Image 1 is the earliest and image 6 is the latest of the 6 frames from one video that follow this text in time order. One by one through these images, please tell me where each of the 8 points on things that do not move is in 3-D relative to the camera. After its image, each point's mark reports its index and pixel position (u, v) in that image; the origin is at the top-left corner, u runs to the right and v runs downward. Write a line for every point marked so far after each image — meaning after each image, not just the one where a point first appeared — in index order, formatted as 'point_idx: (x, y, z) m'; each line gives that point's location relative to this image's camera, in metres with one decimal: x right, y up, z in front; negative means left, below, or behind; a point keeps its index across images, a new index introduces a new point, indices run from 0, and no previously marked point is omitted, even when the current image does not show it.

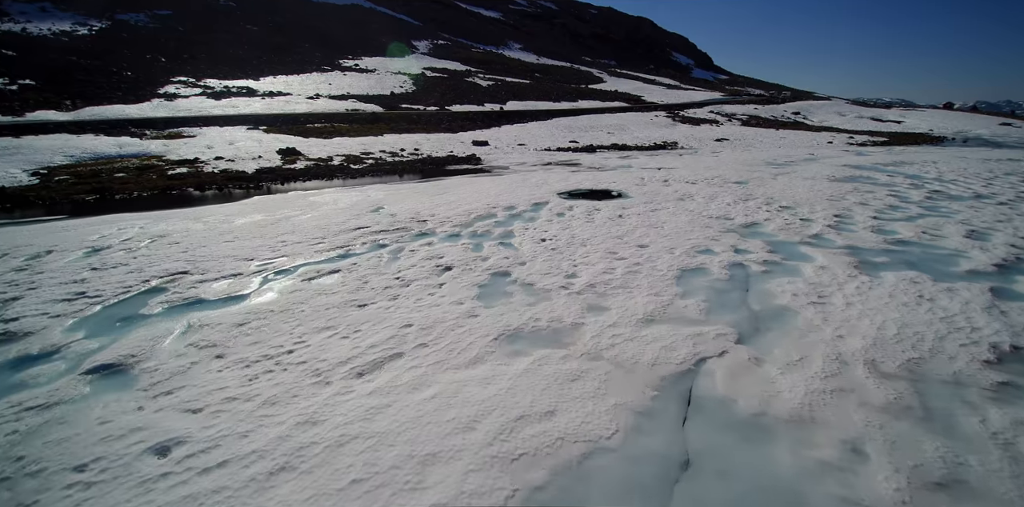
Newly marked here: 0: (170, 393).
0: (-3.2, -1.3, +3.8) m
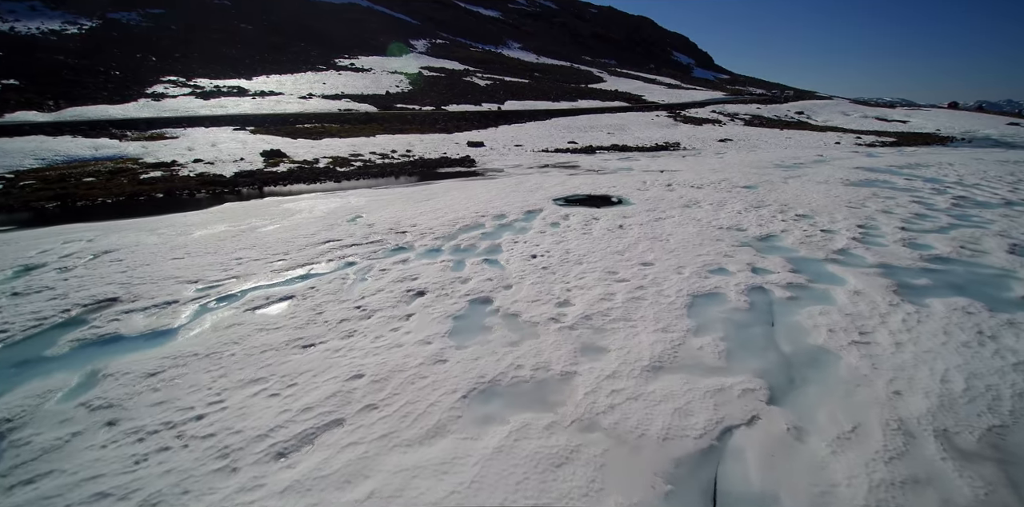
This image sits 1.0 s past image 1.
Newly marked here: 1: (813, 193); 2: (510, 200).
0: (-3.4, -1.6, +2.9) m
1: (+8.5, +1.7, +11.5) m
2: (-0.1, +1.4, +10.9) m
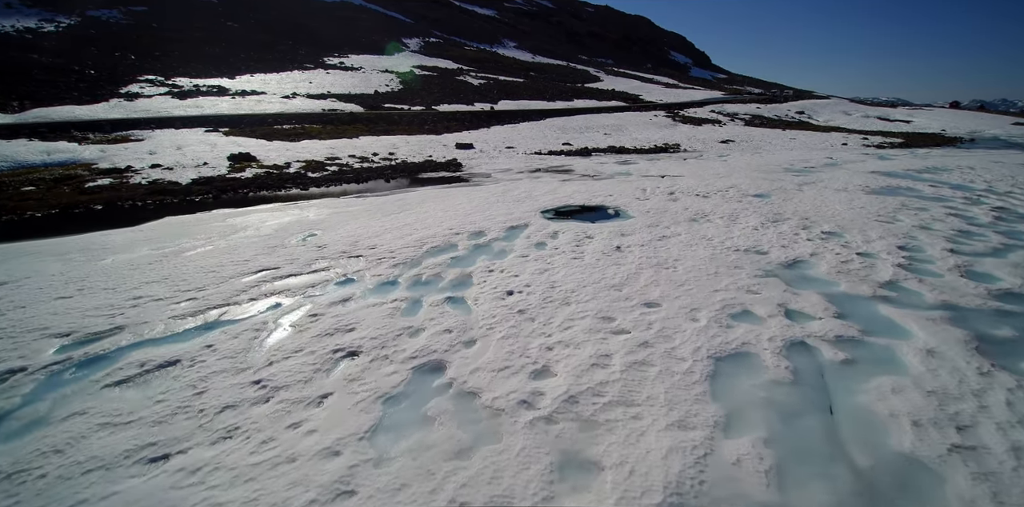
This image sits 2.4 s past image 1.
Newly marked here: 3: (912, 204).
0: (-3.8, -2.1, +1.5) m
1: (+8.0, +1.3, +10.2) m
2: (-0.5, +0.9, +9.5) m
3: (+9.8, +1.2, +9.9) m
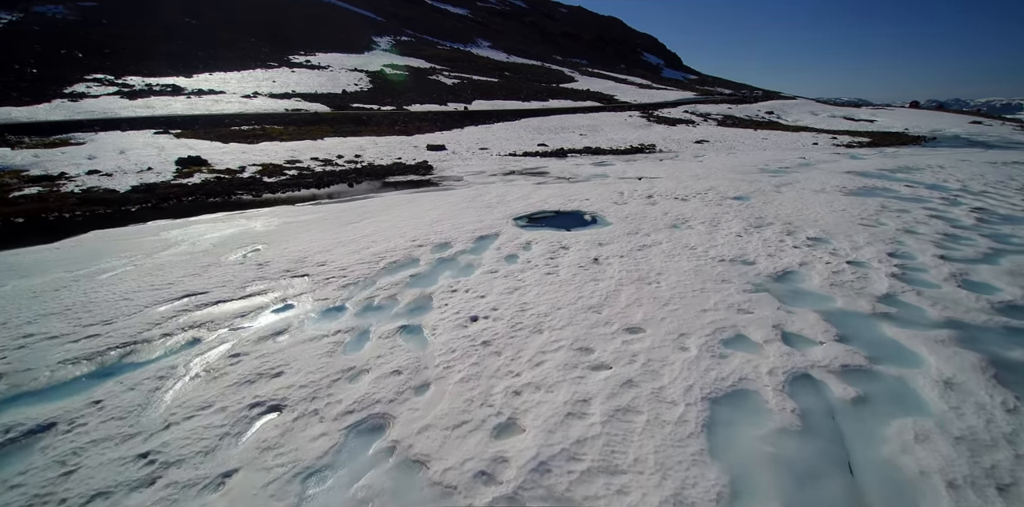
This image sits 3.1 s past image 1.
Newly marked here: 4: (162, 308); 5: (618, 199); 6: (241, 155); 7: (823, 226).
0: (-4.0, -2.4, +0.6) m
1: (+7.3, +1.2, +9.9) m
2: (-1.1, +0.7, +8.8) m
3: (+9.1, +1.1, +9.7) m
4: (-4.5, -0.7, +5.2) m
5: (+2.8, +1.5, +10.9) m
6: (-11.7, +4.2, +17.6) m
7: (+6.2, +0.5, +8.1) m
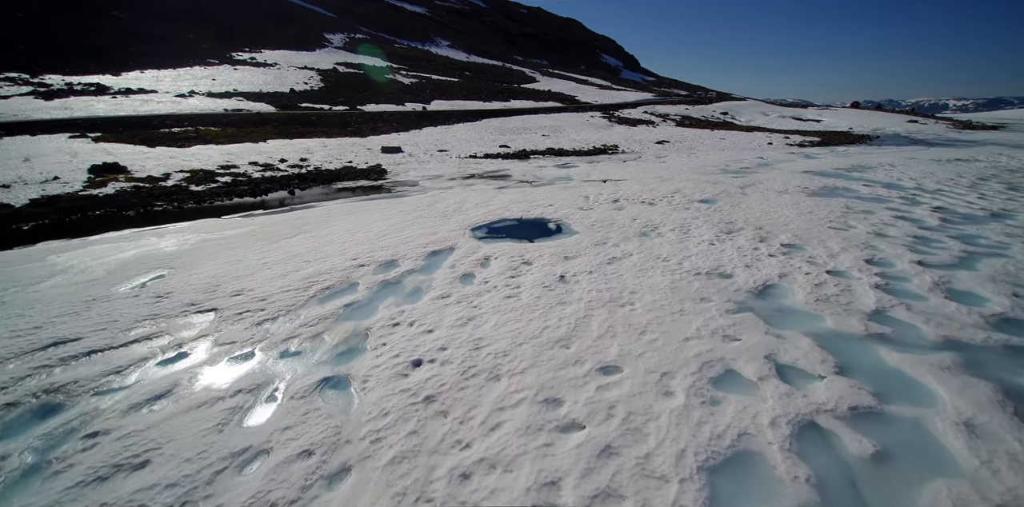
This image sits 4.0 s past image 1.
0: (-4.0, -2.8, -0.5) m
1: (+6.4, +1.1, +9.7) m
2: (-2.0, +0.4, +7.8) m
3: (+8.1, +1.1, +9.6) m
4: (-5.0, -1.1, +4.0) m
5: (+1.8, +1.3, +10.3) m
6: (-13.3, +3.6, +15.8) m
7: (+5.4, +0.4, +7.8) m
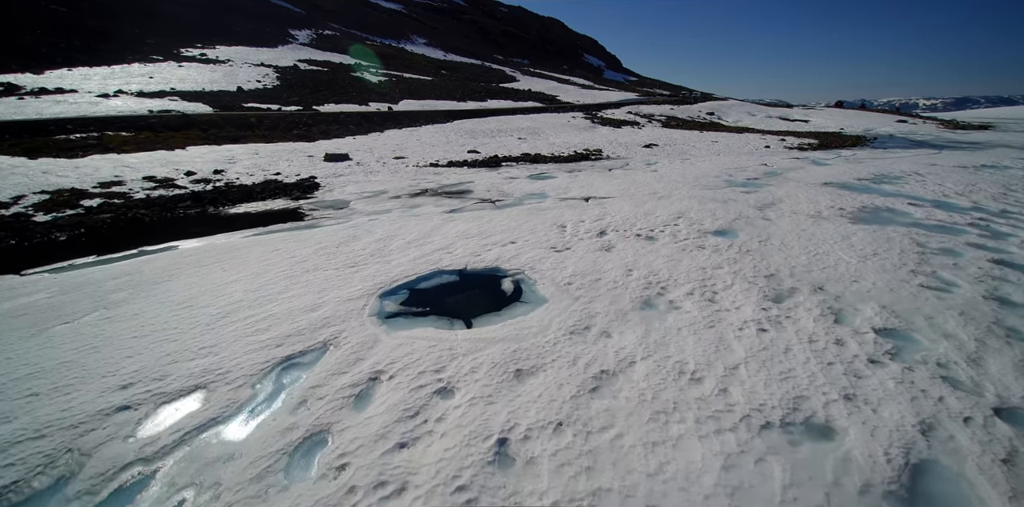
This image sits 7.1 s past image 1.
0: (-4.6, -3.9, -3.6) m
1: (+5.4, +0.1, +7.0) m
2: (-2.8, -0.7, +4.9) m
3: (+7.2, +0.2, +7.0) m
4: (-5.7, -2.2, +0.9) m
5: (+0.8, +0.2, +7.4) m
6: (-14.5, +2.4, +12.4) m
7: (+4.5, -0.5, +5.0) m
